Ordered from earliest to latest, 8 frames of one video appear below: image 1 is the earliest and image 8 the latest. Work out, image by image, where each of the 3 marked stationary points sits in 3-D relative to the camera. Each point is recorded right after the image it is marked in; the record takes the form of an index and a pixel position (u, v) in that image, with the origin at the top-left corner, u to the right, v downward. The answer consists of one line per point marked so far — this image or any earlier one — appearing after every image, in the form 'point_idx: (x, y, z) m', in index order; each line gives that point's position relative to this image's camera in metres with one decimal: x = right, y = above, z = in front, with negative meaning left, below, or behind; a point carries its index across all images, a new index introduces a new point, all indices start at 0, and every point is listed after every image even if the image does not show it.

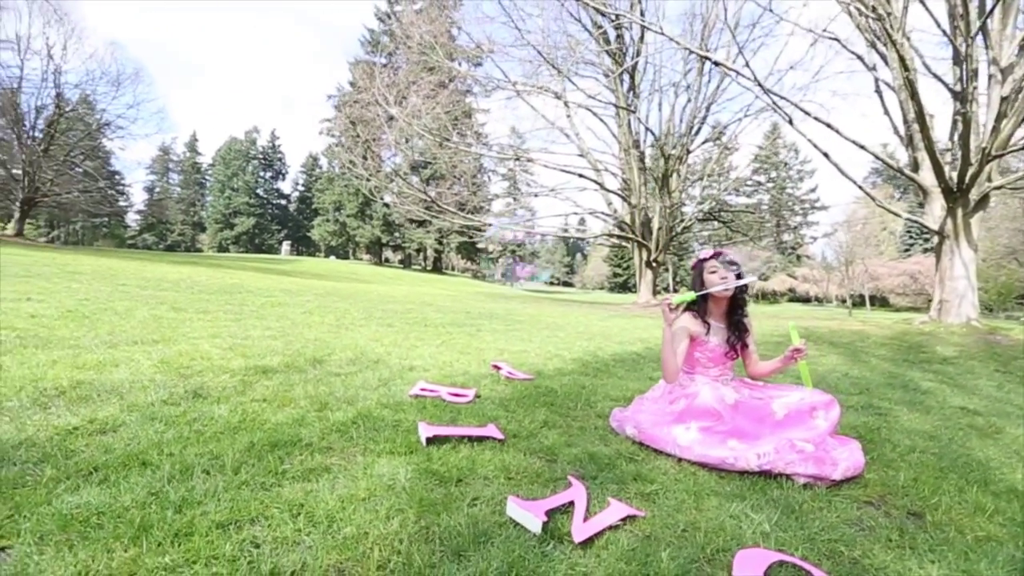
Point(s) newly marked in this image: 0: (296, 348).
0: (-1.9, -0.5, +4.1) m
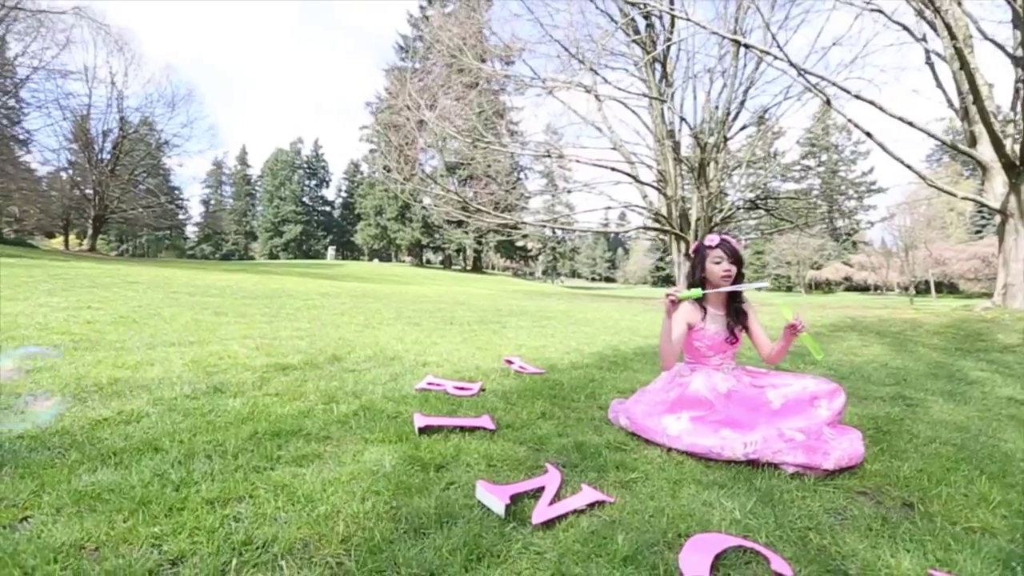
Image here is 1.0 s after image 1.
0: (-1.8, -0.5, +4.3) m
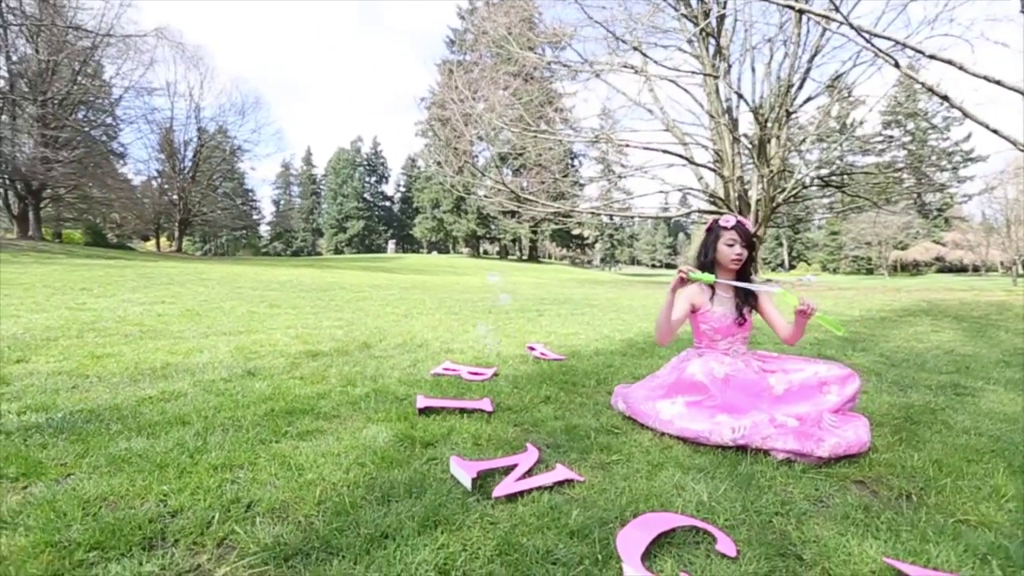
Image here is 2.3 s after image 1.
0: (-1.5, -0.5, +4.6) m
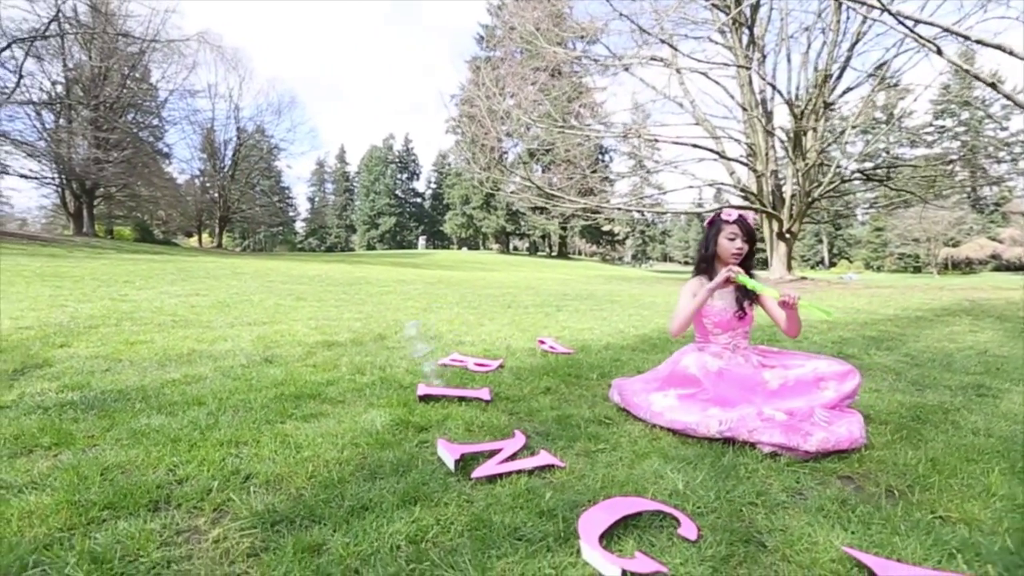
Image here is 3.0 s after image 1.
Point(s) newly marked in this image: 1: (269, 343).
0: (-1.4, -0.4, +4.8) m
1: (-1.9, -0.4, +3.7) m
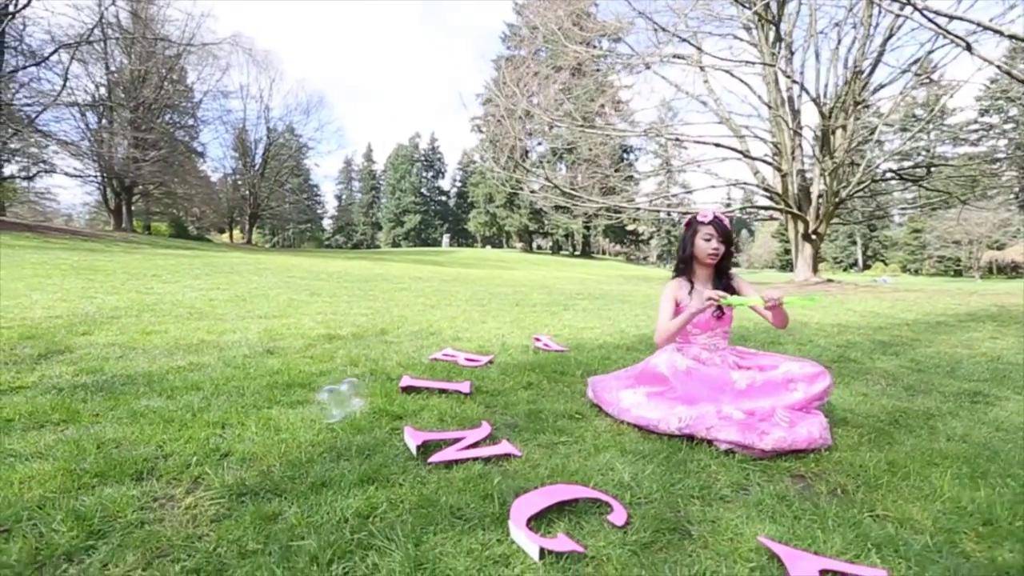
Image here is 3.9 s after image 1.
0: (-1.4, -0.4, +4.9) m
1: (-2.0, -0.4, +3.9) m
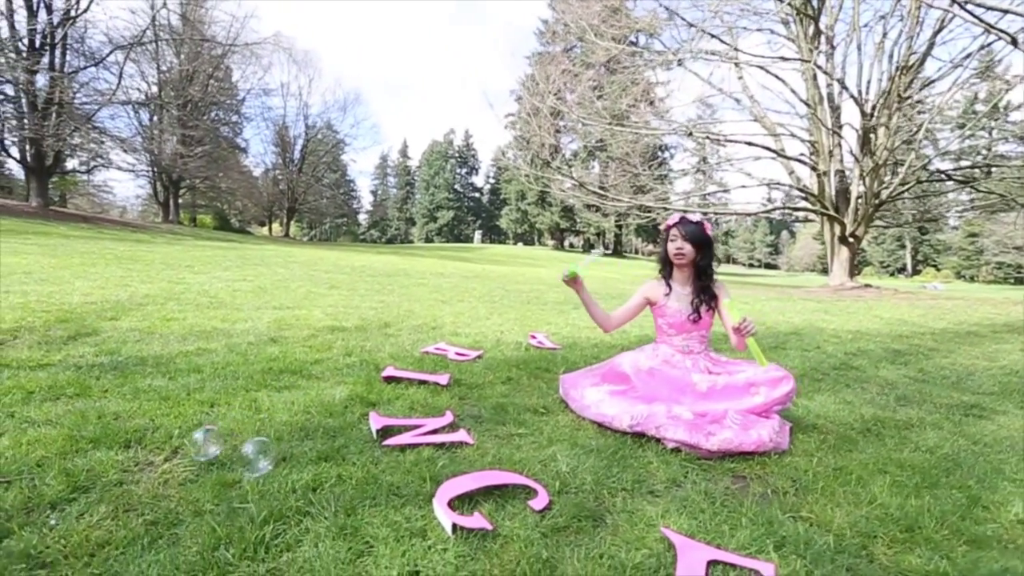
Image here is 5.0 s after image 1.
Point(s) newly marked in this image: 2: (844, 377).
0: (-1.4, -0.3, +5.2) m
1: (-2.0, -0.3, +4.2) m
2: (+2.9, -0.8, +4.1) m
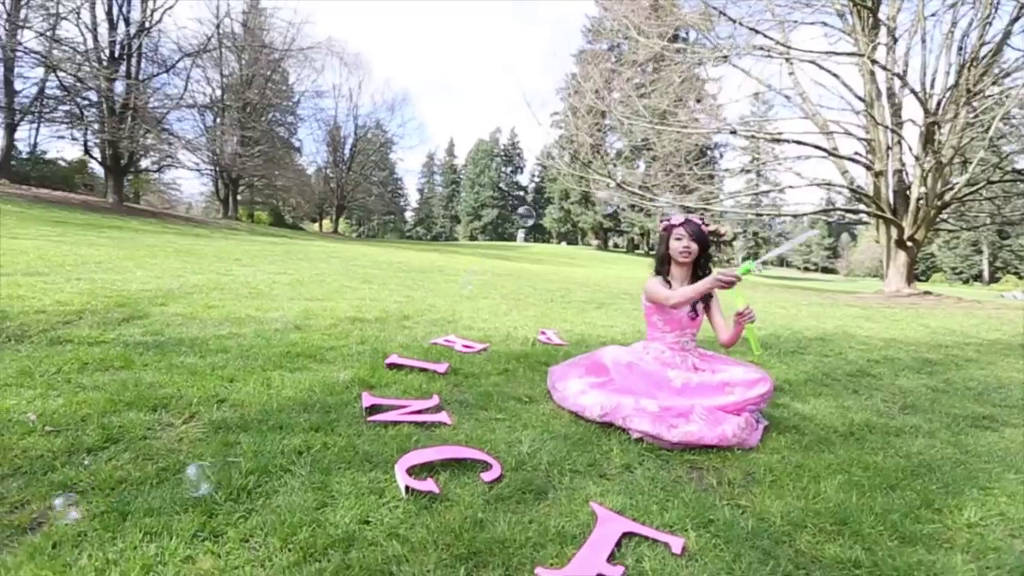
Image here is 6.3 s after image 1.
0: (-1.3, -0.2, +5.5) m
1: (-2.0, -0.3, +4.5) m
2: (+3.0, -0.8, +4.1) m
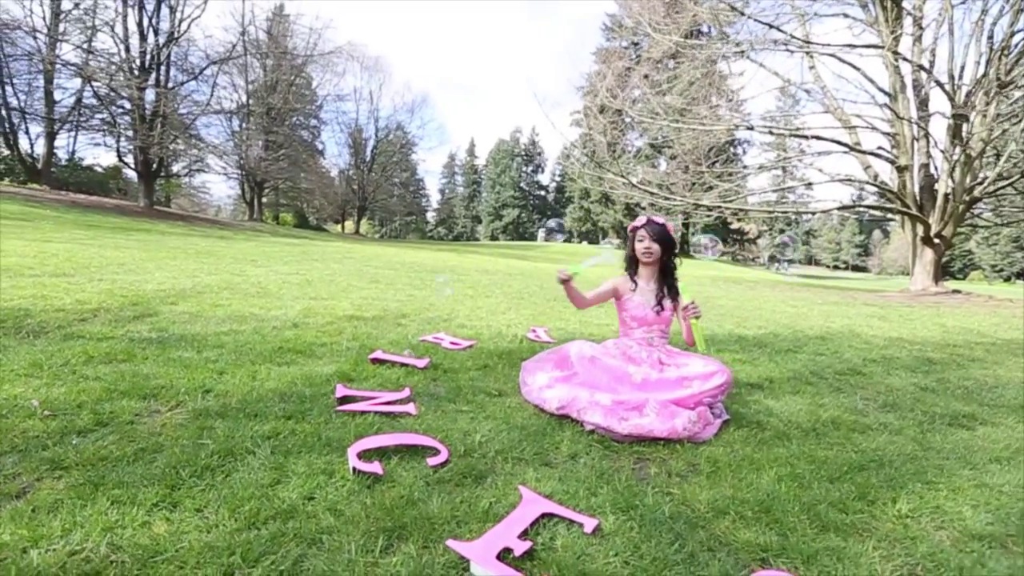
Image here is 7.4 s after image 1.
0: (-1.3, -0.2, +5.7) m
1: (-2.1, -0.3, +4.8) m
2: (+2.8, -0.8, +4.1) m
